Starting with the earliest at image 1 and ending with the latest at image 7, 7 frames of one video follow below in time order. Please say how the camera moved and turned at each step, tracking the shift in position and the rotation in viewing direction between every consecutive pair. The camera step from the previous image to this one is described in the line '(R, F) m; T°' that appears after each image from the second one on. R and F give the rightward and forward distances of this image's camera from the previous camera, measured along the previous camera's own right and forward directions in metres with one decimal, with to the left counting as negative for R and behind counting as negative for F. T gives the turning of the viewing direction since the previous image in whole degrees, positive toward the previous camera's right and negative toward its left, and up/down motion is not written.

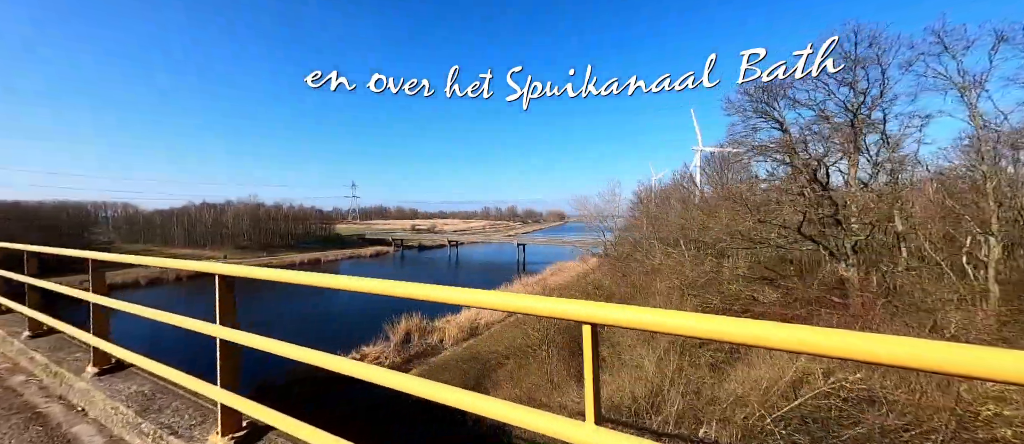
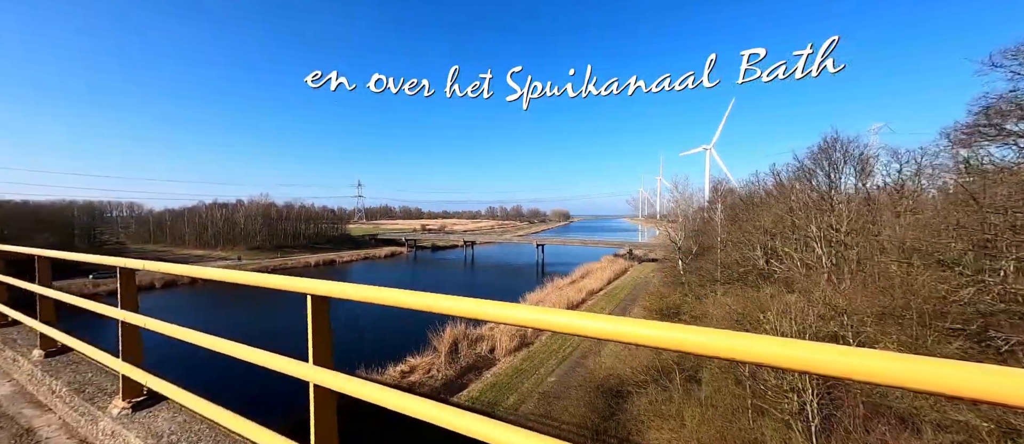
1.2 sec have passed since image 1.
(-1.6, +0.9) m; 0°
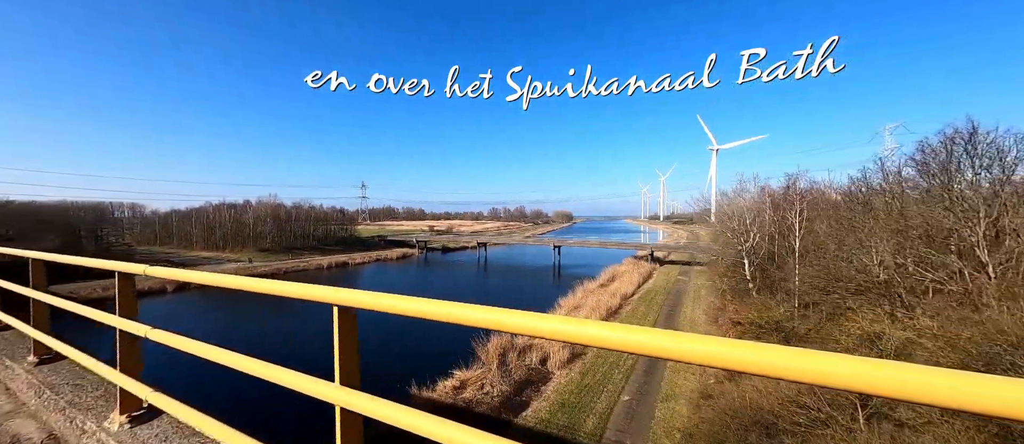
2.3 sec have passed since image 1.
(-1.4, +0.8) m; 0°
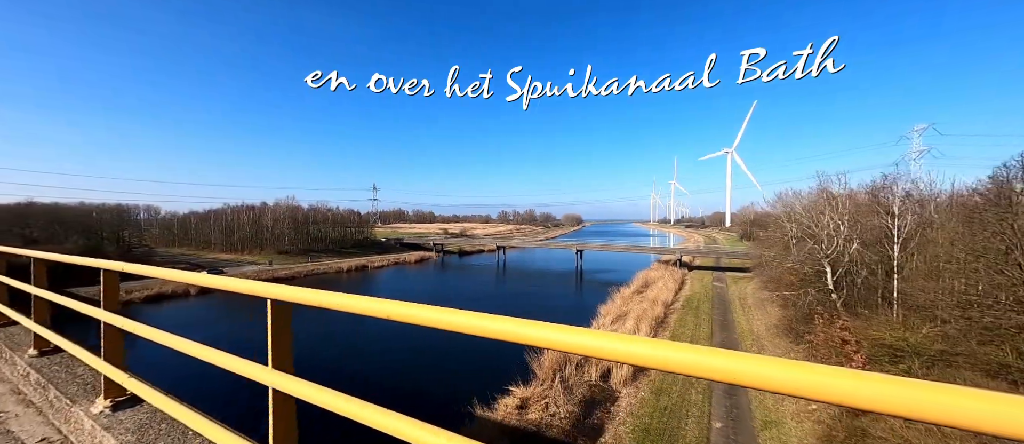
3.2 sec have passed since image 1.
(-1.3, +0.7) m; -1°
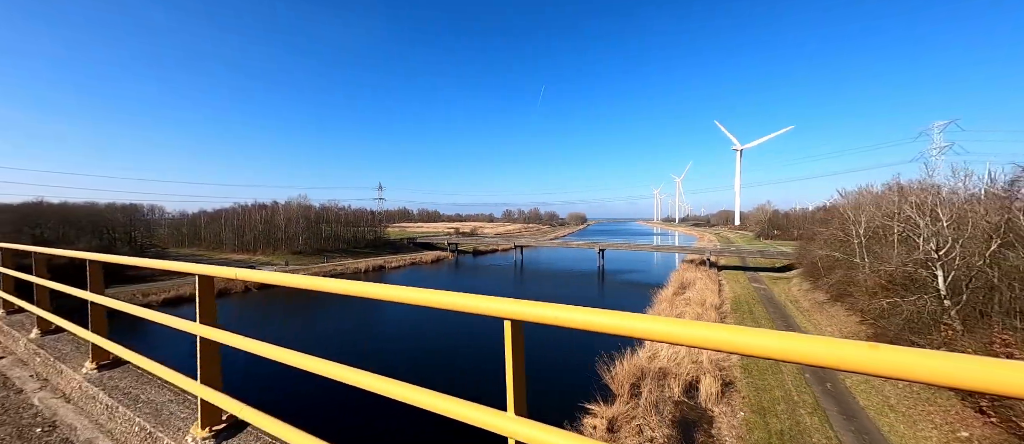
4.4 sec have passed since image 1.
(-1.6, +0.9) m; 0°
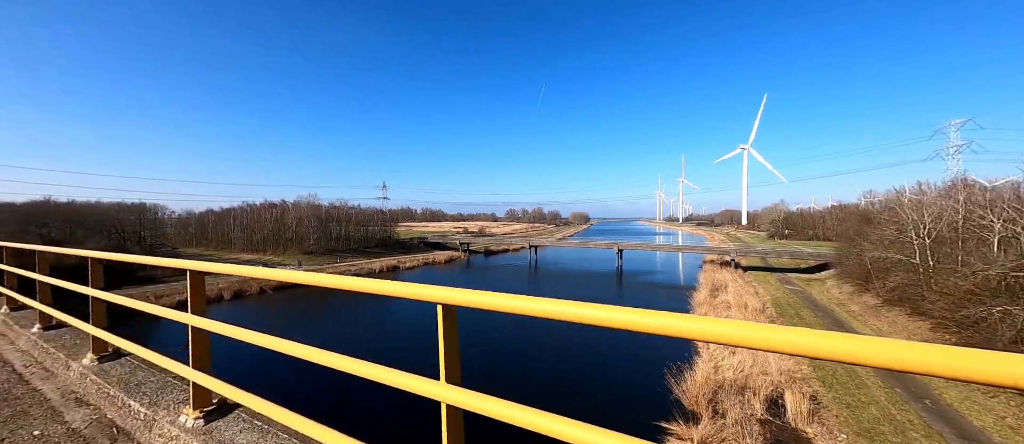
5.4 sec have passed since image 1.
(-1.3, +0.7) m; 0°
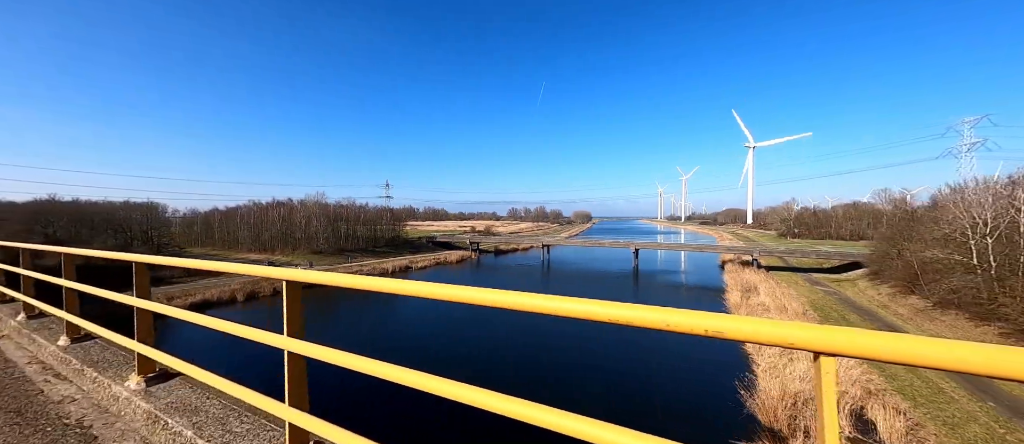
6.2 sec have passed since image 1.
(-1.1, +0.7) m; 0°
